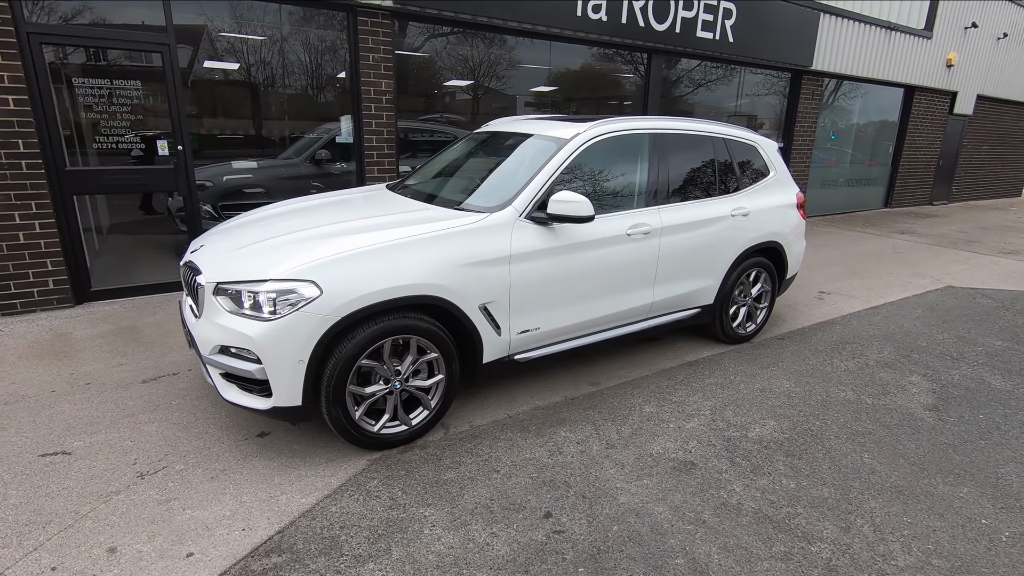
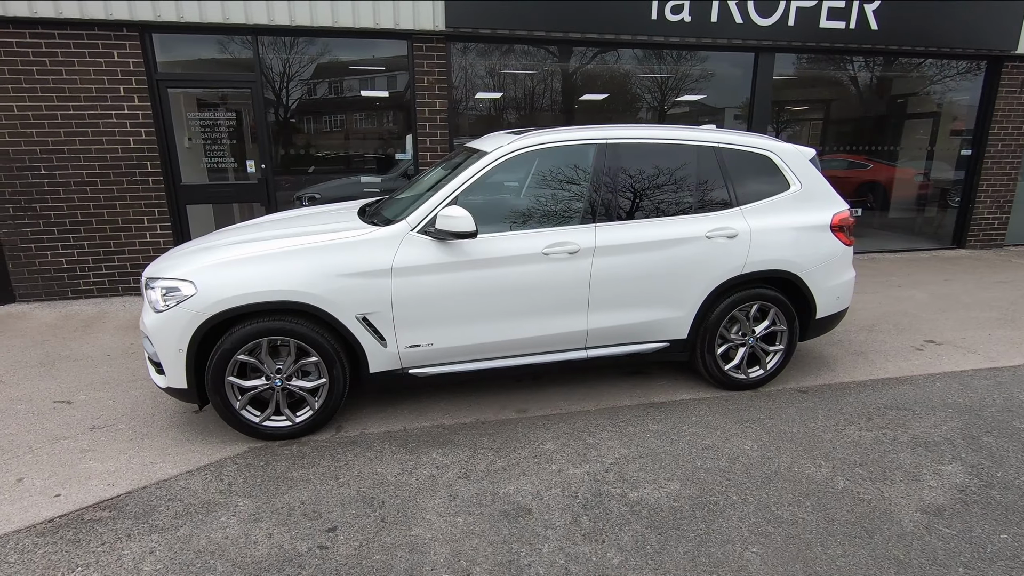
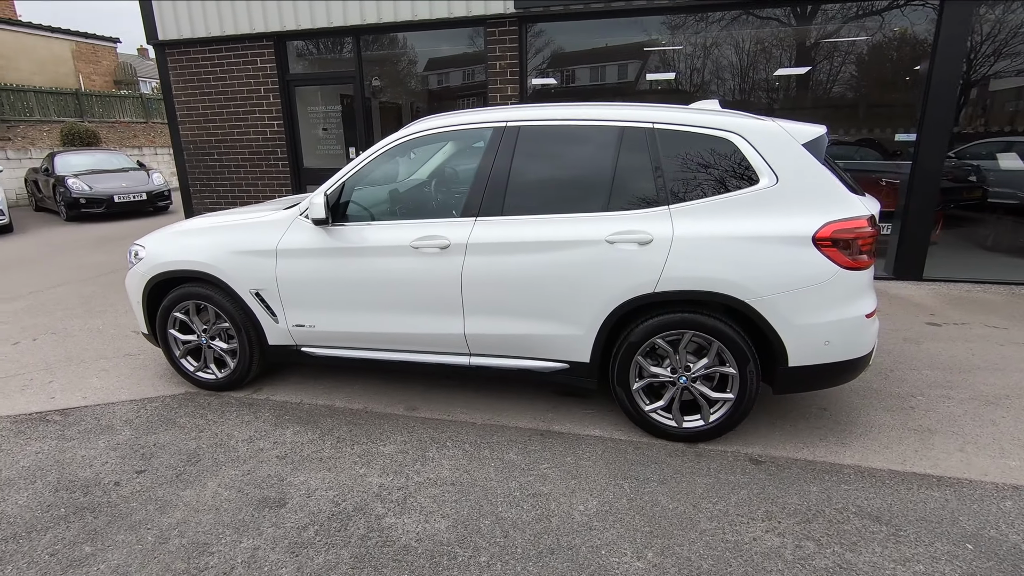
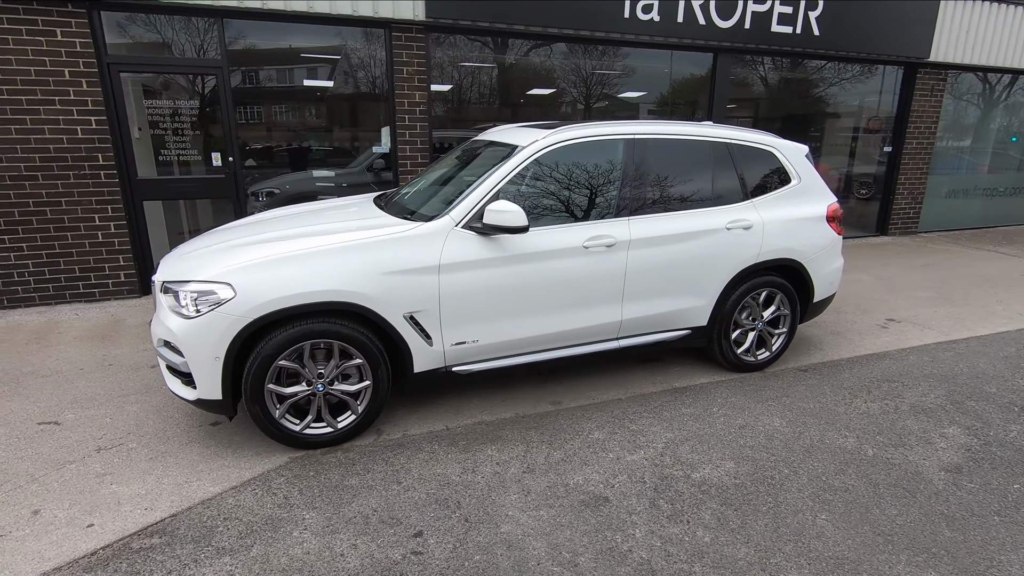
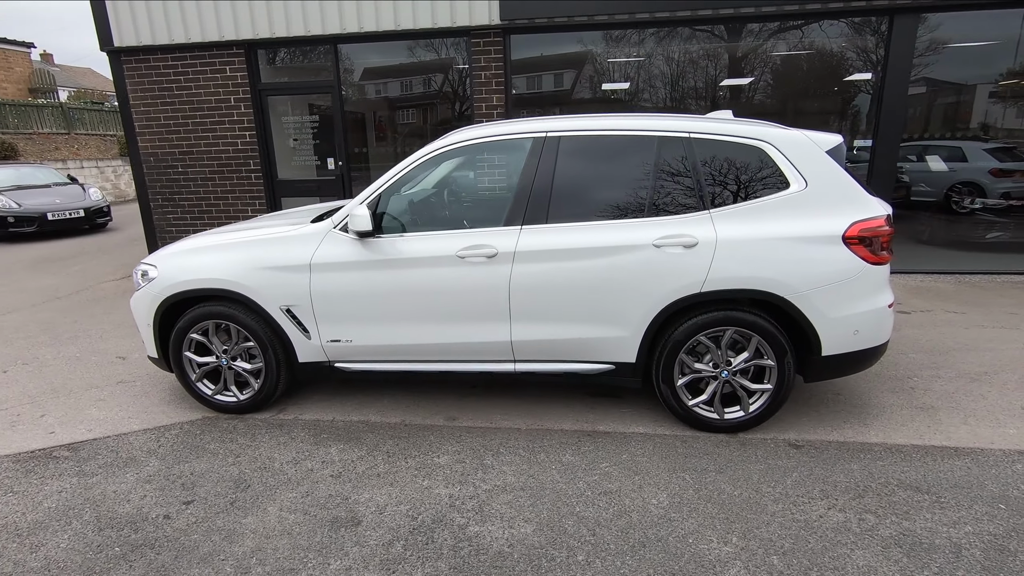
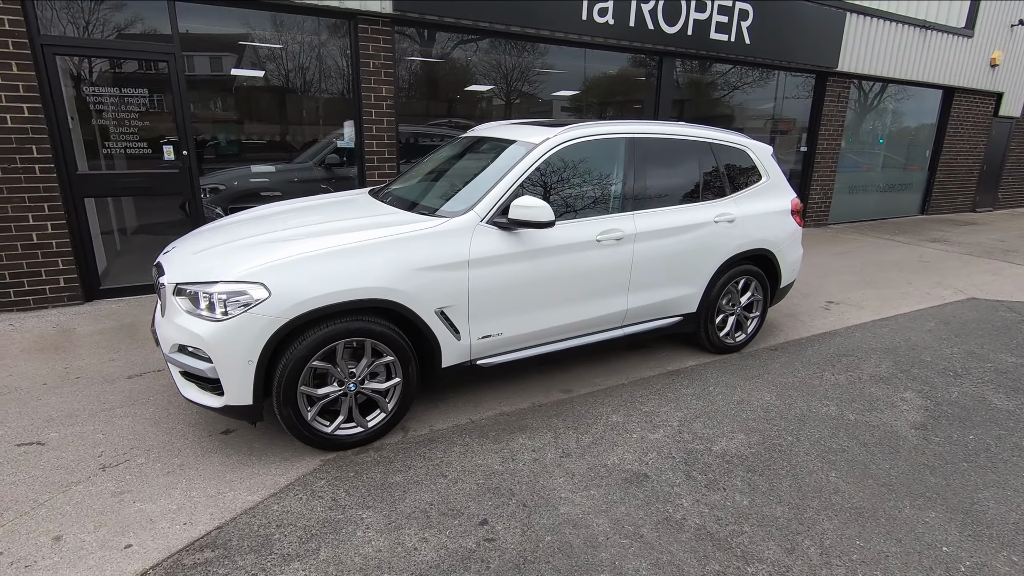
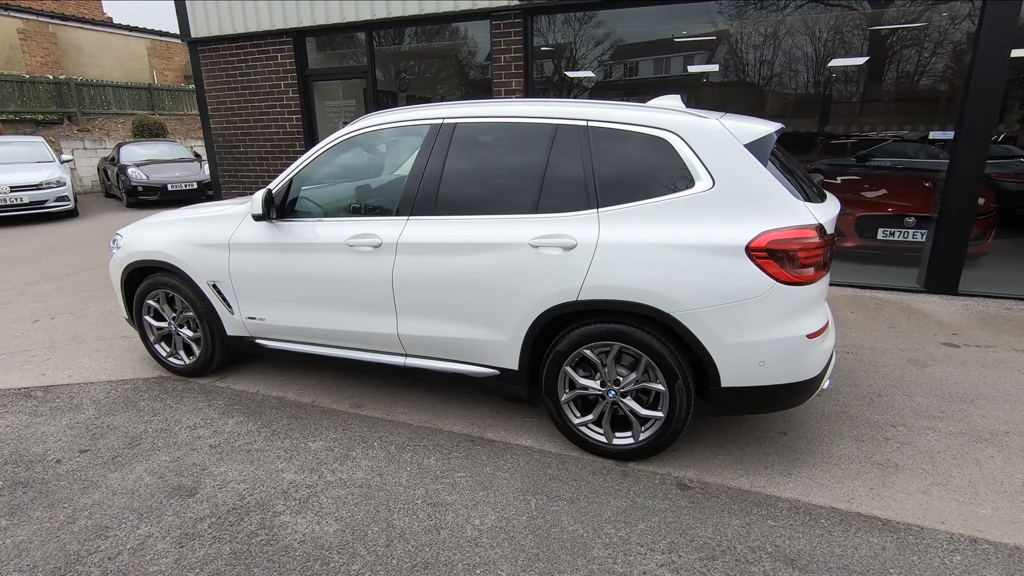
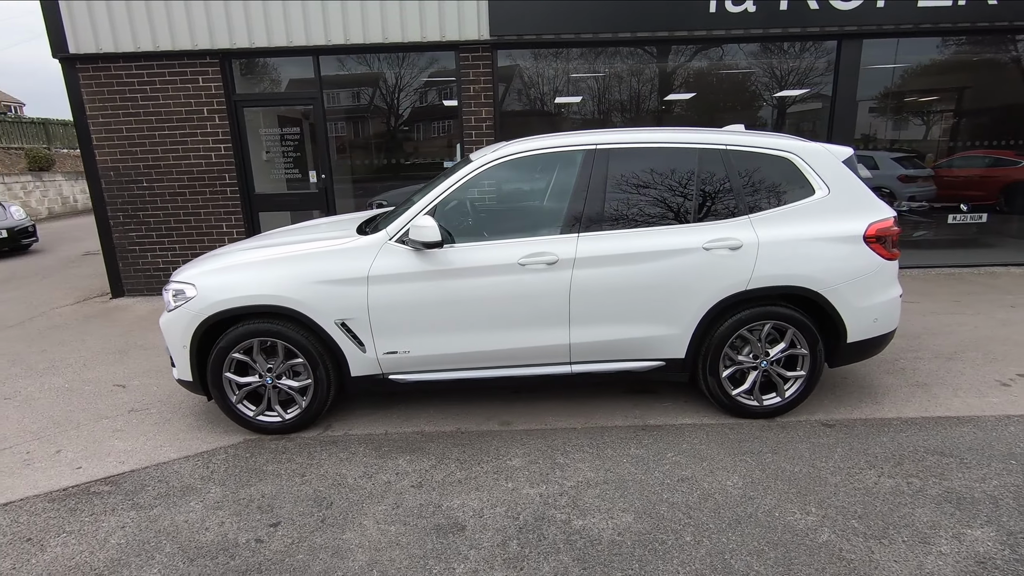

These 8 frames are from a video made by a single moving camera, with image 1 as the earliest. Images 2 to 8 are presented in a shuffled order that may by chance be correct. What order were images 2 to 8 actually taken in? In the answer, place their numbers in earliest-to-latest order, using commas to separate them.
6, 4, 2, 8, 5, 3, 7
